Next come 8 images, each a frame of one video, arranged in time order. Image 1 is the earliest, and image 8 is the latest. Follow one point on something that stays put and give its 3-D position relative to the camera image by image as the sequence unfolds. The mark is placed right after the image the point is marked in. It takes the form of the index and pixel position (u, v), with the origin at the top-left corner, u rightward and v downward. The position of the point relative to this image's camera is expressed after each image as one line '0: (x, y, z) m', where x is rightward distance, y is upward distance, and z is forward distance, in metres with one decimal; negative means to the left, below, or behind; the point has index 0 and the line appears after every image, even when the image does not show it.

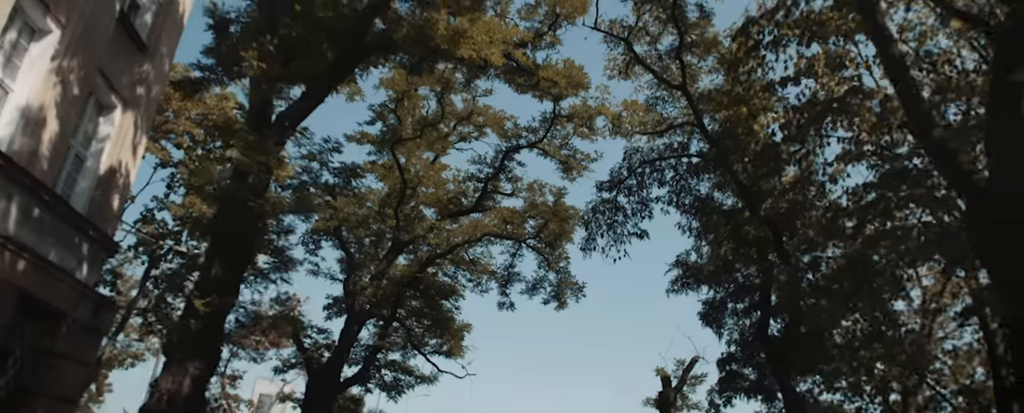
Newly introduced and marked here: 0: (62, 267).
0: (-7.5, -1.0, +13.6) m
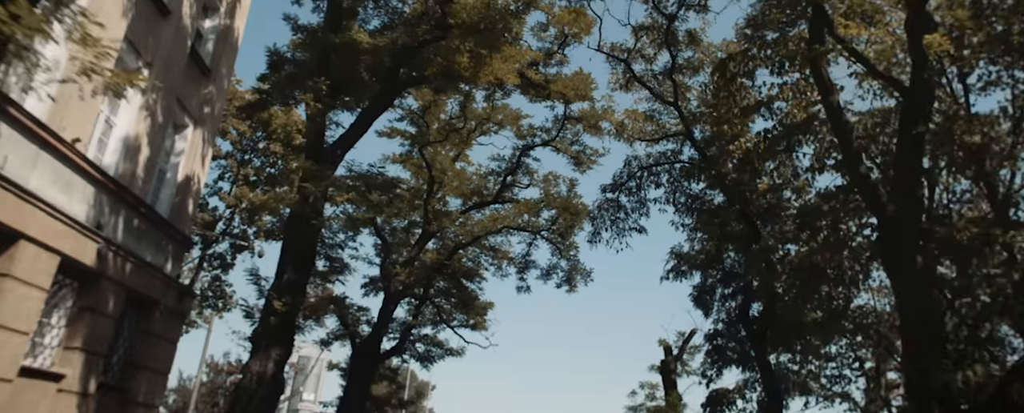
0: (-7.2, -1.2, +16.4) m
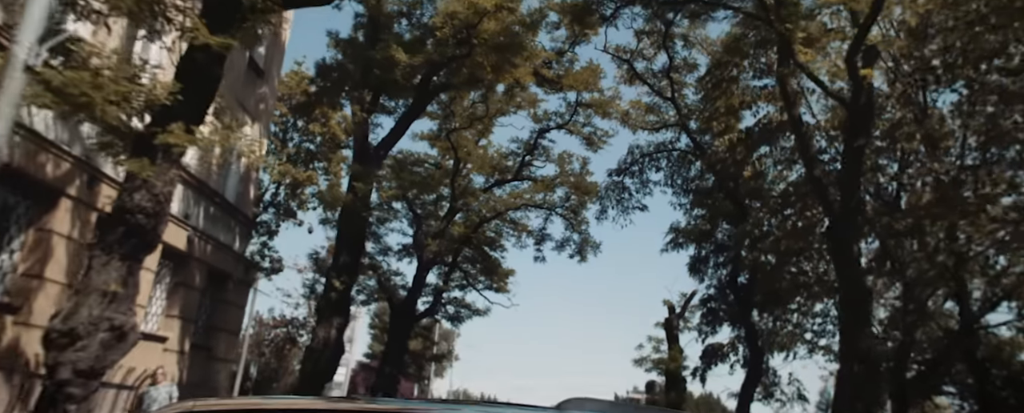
0: (-6.8, -0.9, +19.5) m
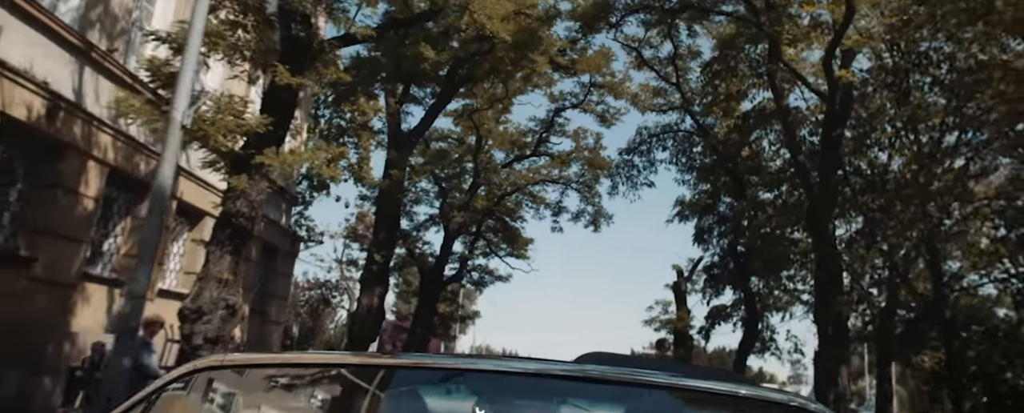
0: (-6.3, -0.4, +21.9) m
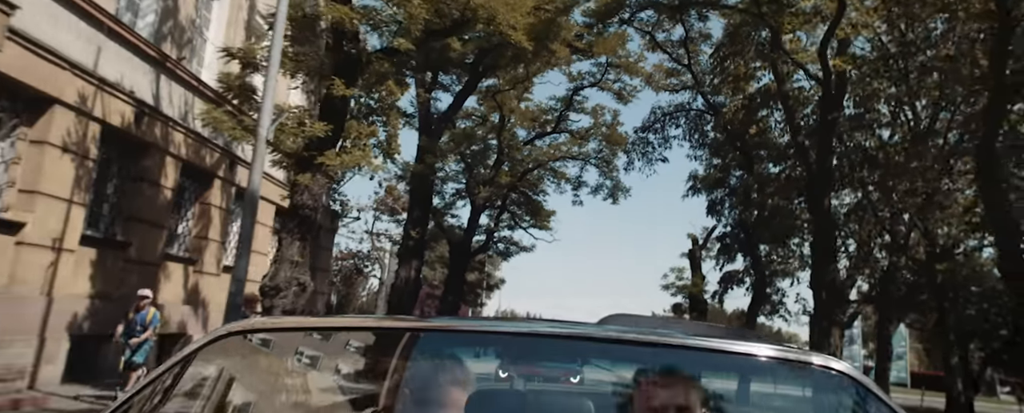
0: (-5.7, +0.2, +23.8) m
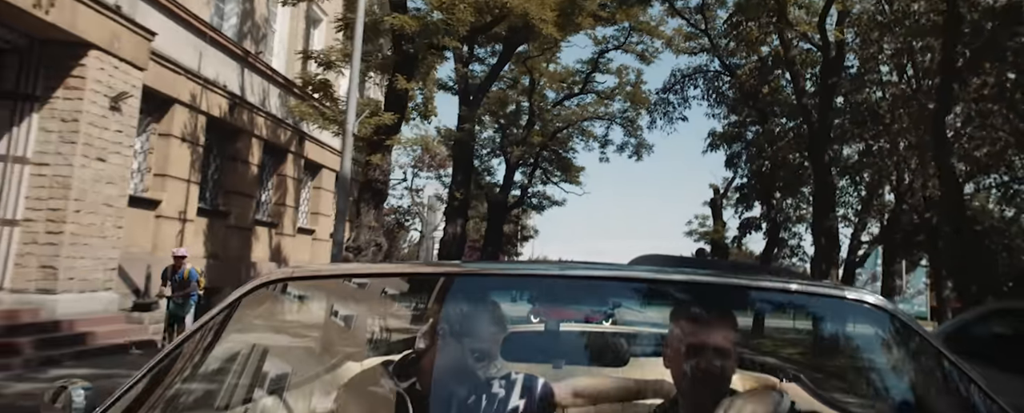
0: (-4.6, +1.4, +26.4) m
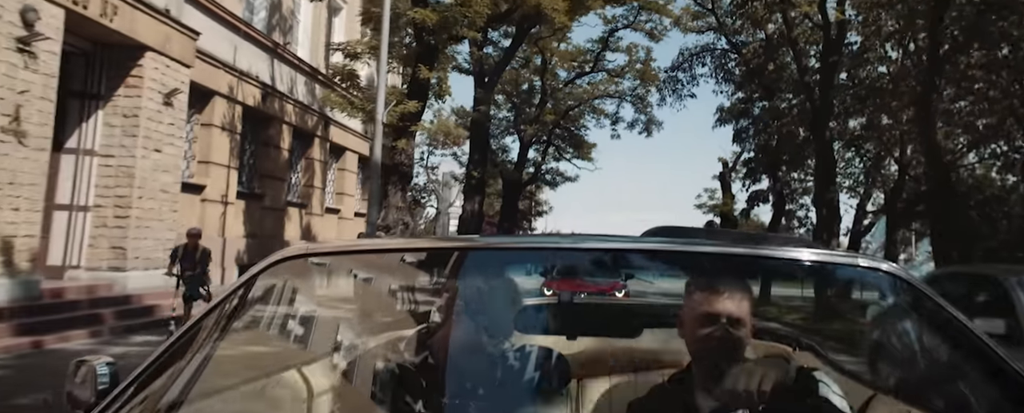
0: (-4.1, +2.1, +27.5) m
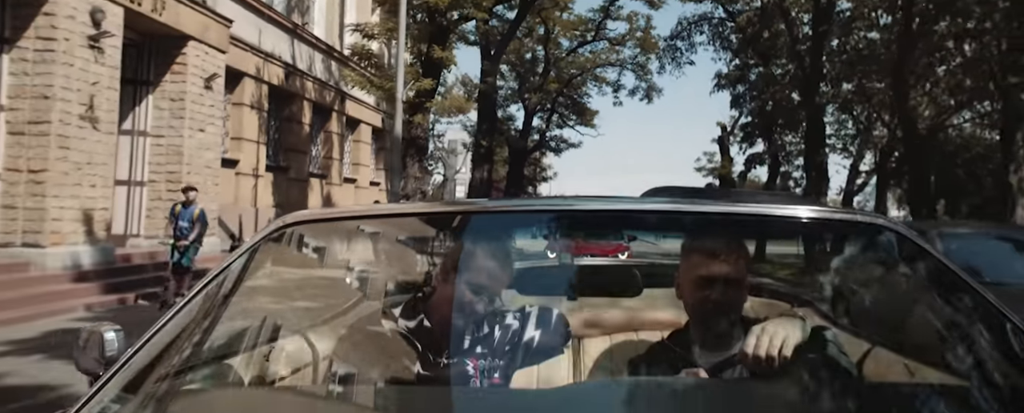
0: (-3.9, +3.2, +28.7) m
